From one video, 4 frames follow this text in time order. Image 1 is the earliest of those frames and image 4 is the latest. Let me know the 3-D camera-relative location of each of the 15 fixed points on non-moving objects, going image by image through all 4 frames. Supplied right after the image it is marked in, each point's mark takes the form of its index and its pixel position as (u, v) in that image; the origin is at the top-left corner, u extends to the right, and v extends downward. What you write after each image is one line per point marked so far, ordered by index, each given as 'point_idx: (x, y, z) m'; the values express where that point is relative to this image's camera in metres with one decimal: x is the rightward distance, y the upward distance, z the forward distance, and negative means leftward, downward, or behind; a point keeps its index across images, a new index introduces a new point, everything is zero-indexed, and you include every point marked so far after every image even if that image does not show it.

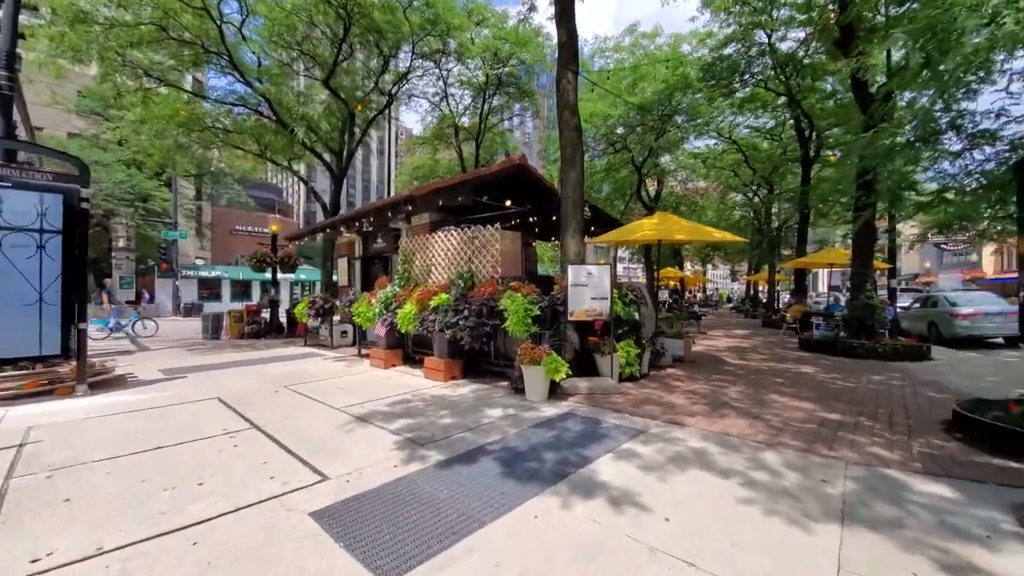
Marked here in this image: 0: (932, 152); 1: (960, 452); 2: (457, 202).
0: (+5.8, +1.9, +5.6) m
1: (+4.6, -1.7, +4.2) m
2: (-1.4, +2.1, +10.1) m
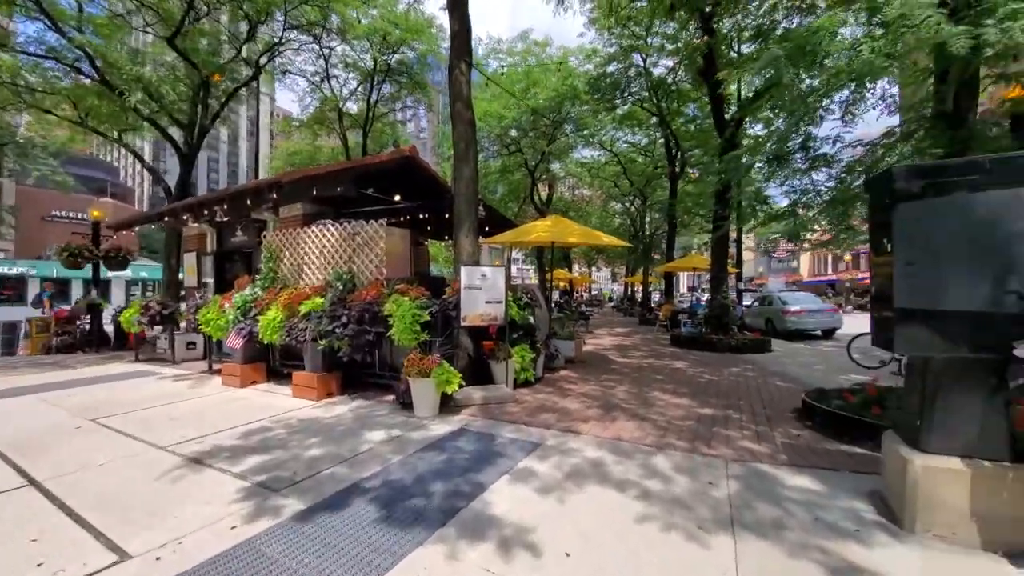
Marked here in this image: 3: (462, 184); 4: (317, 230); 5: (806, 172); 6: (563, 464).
0: (+4.3, +1.8, +6.4) m
1: (+3.4, -1.7, +4.7) m
2: (-3.8, +2.1, +8.9) m
3: (-1.0, +2.1, +8.1) m
4: (-3.8, +1.1, +8.0) m
5: (+4.4, +1.7, +6.2) m
6: (+0.5, -1.7, +4.1) m
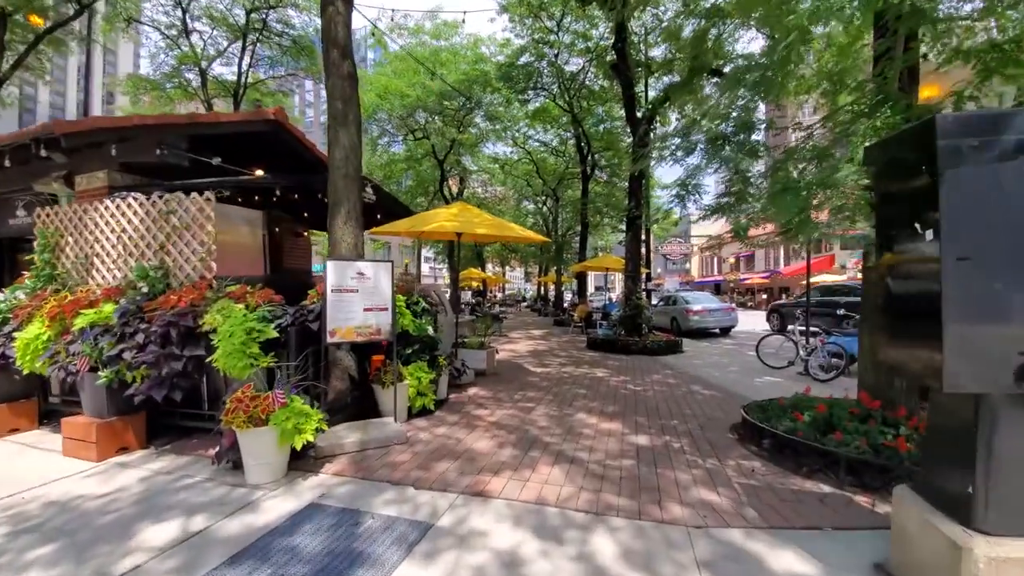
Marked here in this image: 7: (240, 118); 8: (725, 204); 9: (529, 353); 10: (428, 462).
0: (+2.9, +1.8, +5.7) m
1: (+2.4, -1.8, +3.8) m
2: (-5.6, +2.0, +6.4) m
3: (-2.6, +2.0, +6.2) m
4: (-5.4, +1.1, +5.6) m
5: (+3.1, +1.7, +5.5) m
6: (-0.3, -1.8, +2.6) m
7: (-4.2, +2.6, +6.4) m
8: (+3.0, +1.2, +5.9) m
9: (+0.5, -1.8, +11.0) m
10: (-0.8, -1.8, +4.1) m
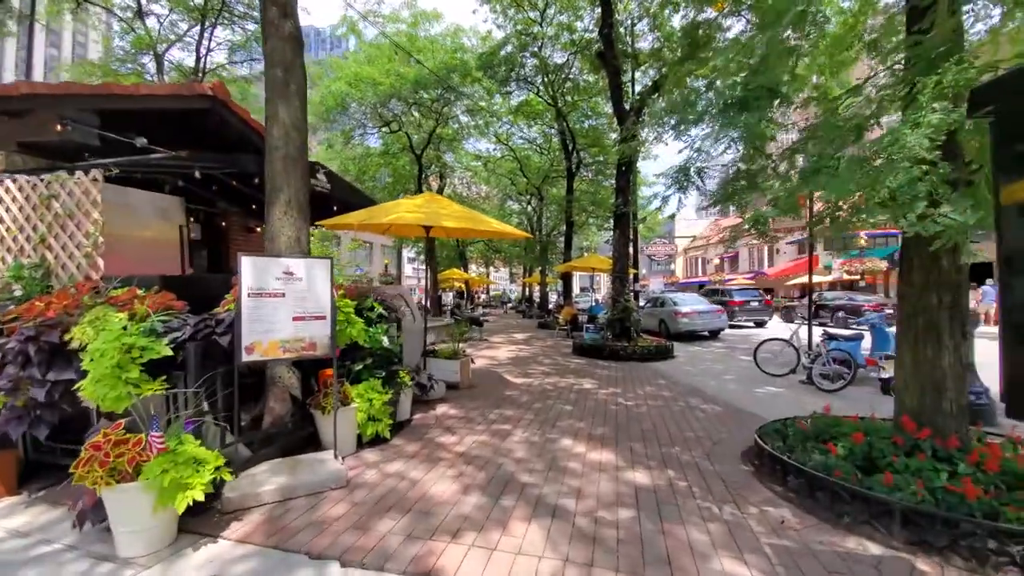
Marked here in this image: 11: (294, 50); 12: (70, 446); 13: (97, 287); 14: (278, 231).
0: (+2.5, +1.8, +4.9) m
1: (+2.1, -1.8, +3.0) m
2: (-5.9, +2.0, +5.4) m
3: (-3.0, +2.0, +5.2) m
4: (-5.7, +1.1, +4.5) m
5: (+2.8, +1.7, +4.7) m
6: (-0.5, -1.8, +1.7) m
7: (-4.6, +2.6, +5.3) m
8: (+2.6, +1.2, +5.1) m
9: (0.0, -1.8, +10.1) m
10: (-1.1, -1.8, +3.2) m
11: (-2.8, +3.1, +5.3) m
12: (-4.2, -1.5, +4.0) m
13: (-3.8, 0.0, +3.8) m
14: (-2.9, +0.7, +5.1) m
